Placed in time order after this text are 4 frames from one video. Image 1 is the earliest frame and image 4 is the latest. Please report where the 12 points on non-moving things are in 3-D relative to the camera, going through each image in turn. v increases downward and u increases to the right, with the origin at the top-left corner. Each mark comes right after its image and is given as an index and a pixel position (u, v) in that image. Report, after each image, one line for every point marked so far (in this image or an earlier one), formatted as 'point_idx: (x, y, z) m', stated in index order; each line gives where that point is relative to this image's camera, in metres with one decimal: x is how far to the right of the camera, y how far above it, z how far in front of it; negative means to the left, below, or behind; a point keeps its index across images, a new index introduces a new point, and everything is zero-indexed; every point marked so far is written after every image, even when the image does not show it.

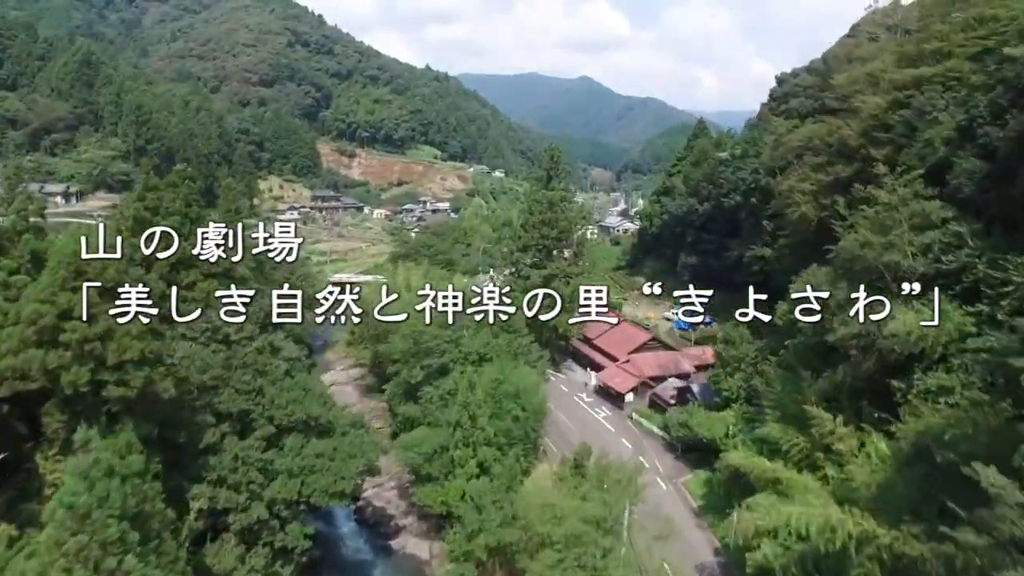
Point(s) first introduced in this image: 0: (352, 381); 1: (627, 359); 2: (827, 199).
0: (-5.0, -2.9, +19.0) m
1: (+3.0, -1.9, +15.9) m
2: (+6.2, +1.7, +11.9) m
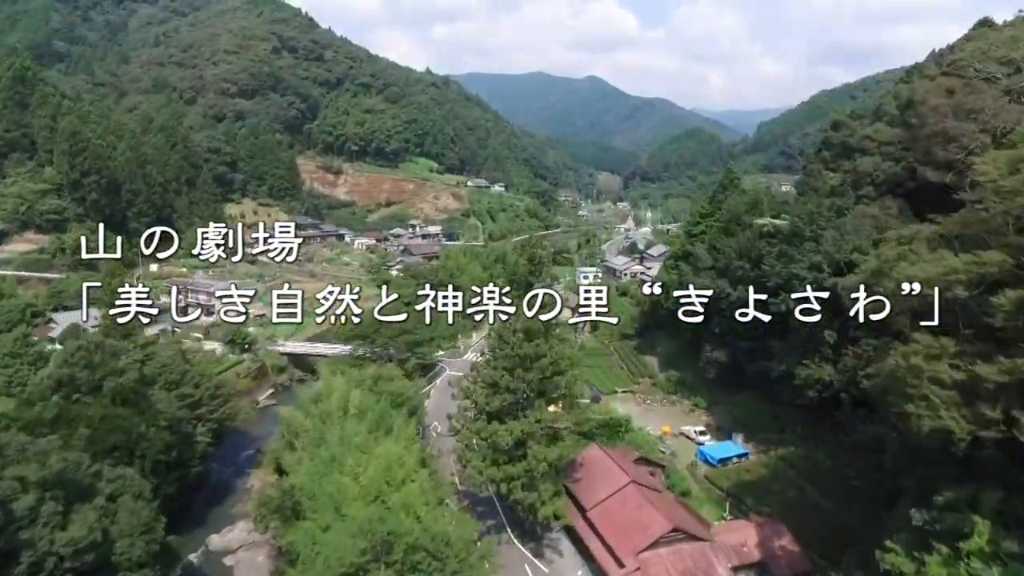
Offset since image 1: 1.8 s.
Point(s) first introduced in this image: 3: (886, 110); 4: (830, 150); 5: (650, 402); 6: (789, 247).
0: (-5.7, -5.9, +14.0) m
1: (+2.2, -4.9, +10.8) m
2: (+5.4, -1.3, +6.8) m
3: (+9.8, +4.6, +15.9) m
4: (+9.2, +3.9, +17.6) m
5: (+4.4, -3.6, +19.3) m
6: (+6.8, +1.0, +14.9) m
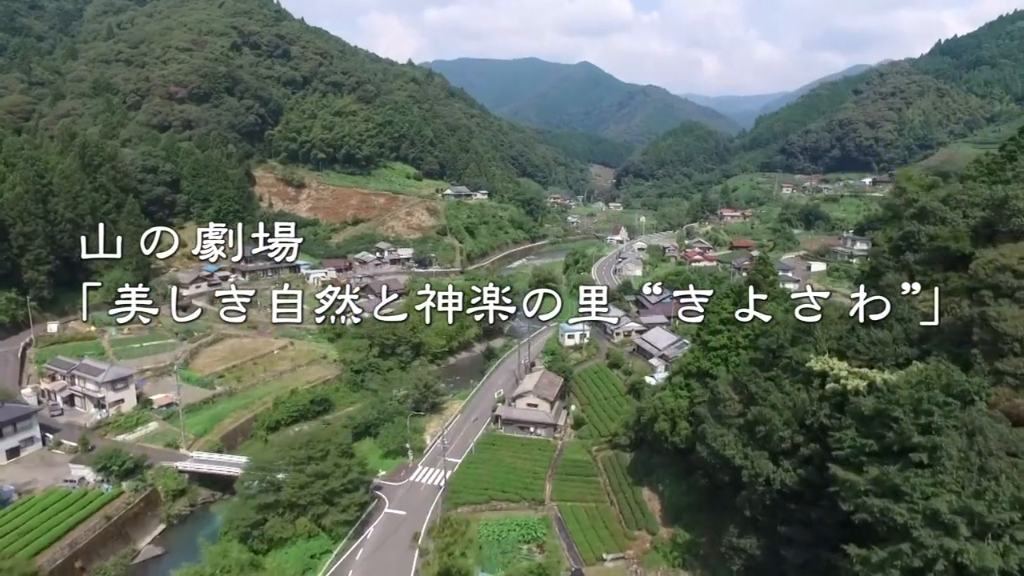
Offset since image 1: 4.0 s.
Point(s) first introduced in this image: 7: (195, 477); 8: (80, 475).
0: (-6.8, -9.4, +8.5) m
1: (+1.2, -8.4, +5.4) m
2: (+4.3, -4.9, +1.3) m
3: (+8.6, +1.3, +10.3) m
4: (+8.0, +0.6, +12.1) m
5: (+3.2, -6.9, +13.9) m
6: (+5.6, -2.4, +9.4) m
7: (-10.4, -6.1, +19.7) m
8: (-13.2, -5.6, +18.6) m
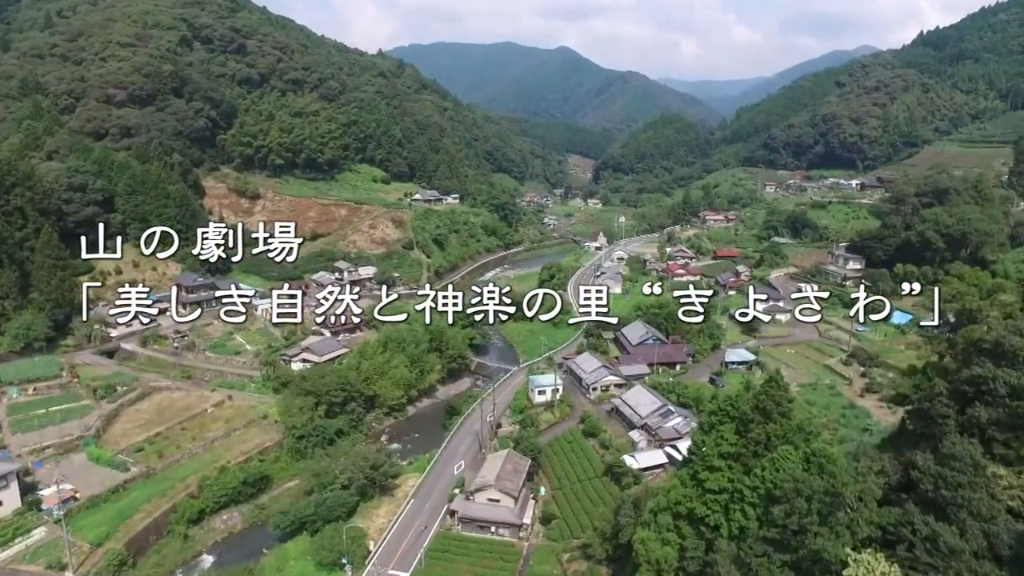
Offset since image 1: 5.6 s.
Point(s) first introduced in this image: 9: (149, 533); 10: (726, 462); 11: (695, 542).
0: (-7.6, -12.0, +5.1) m
1: (+0.4, -11.1, +2.2) m
2: (+3.7, -7.6, -1.8) m
3: (+7.6, -1.2, +7.1) m
4: (+7.0, -1.8, +8.9) m
5: (+2.2, -9.3, +10.7) m
6: (+4.7, -4.9, +6.3) m
7: (-11.6, -8.5, +16.1) m
8: (-14.4, -8.1, +14.9) m
9: (-11.9, -8.0, +19.9) m
10: (+4.1, -3.4, +11.6) m
11: (+3.5, -4.9, +11.7) m
